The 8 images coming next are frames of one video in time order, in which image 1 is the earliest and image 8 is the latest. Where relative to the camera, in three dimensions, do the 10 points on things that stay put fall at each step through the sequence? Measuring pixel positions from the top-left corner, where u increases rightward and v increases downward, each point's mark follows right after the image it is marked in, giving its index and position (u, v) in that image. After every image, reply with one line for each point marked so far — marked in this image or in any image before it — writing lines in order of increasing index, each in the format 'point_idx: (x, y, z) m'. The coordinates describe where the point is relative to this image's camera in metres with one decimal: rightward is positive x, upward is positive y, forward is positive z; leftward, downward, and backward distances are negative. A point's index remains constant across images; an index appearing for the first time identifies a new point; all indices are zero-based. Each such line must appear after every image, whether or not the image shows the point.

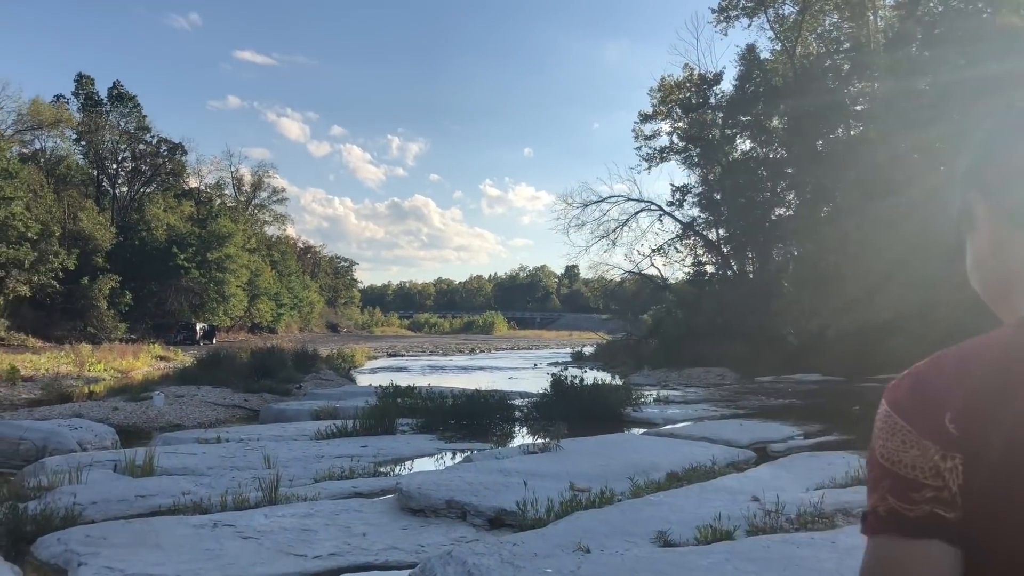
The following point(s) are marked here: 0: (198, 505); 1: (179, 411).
0: (-2.2, -1.5, +6.5) m
1: (-6.5, -2.4, +18.5) m
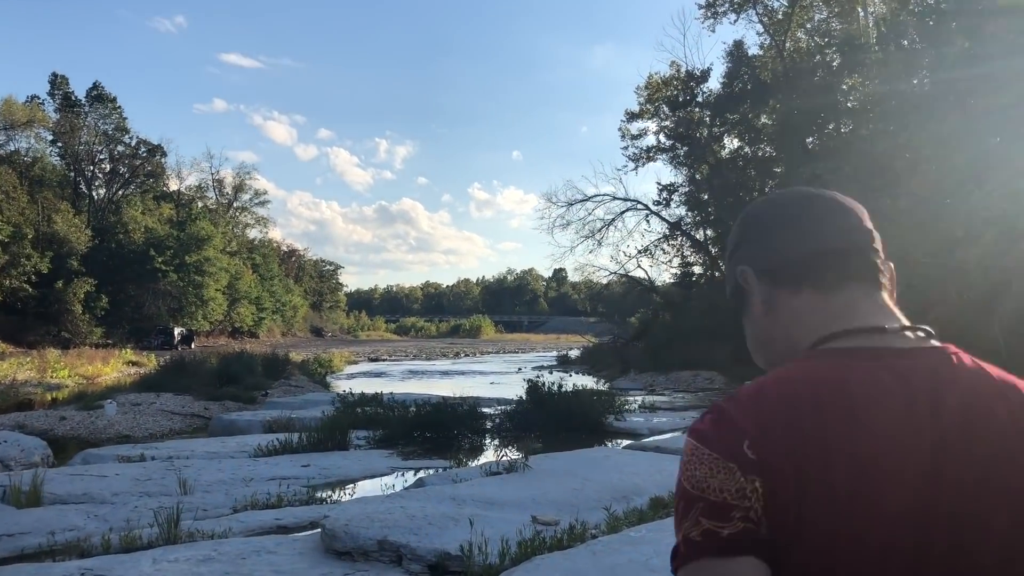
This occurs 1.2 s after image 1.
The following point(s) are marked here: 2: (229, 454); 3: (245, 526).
0: (-2.5, -1.4, +5.3) m
1: (-7.0, -2.4, +17.3) m
2: (-2.8, -1.6, +9.2) m
3: (-1.7, -1.5, +5.9) m
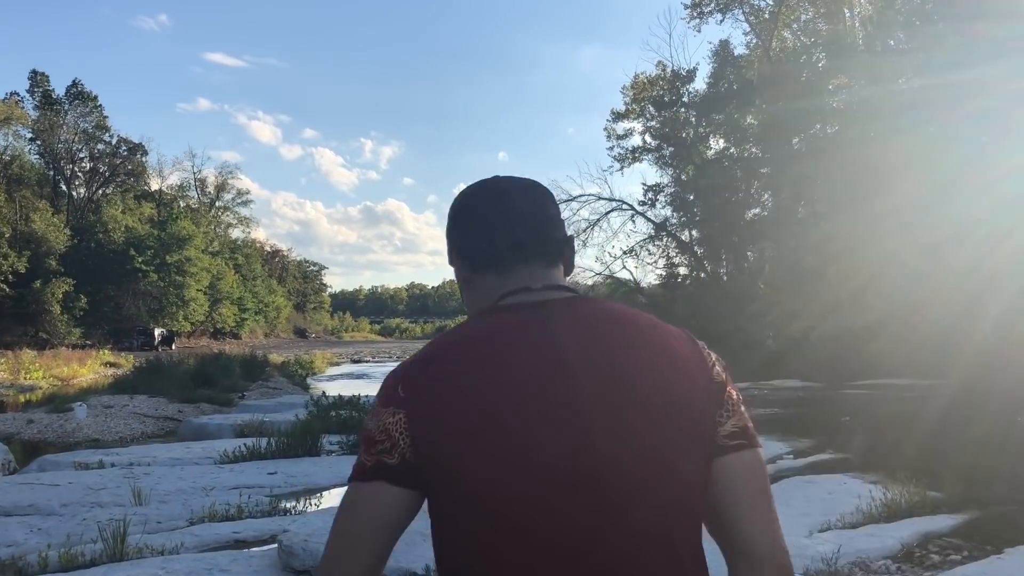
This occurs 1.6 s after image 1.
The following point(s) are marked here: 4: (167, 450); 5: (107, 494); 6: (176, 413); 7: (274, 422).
0: (-2.6, -1.4, +4.9) m
1: (-7.3, -2.4, +16.8) m
2: (-3.0, -1.6, +8.8) m
3: (-1.8, -1.5, +5.5) m
4: (-3.4, -1.6, +9.3) m
5: (-2.9, -1.5, +6.8) m
6: (-6.6, -2.5, +18.6) m
7: (-3.2, -1.8, +12.5) m
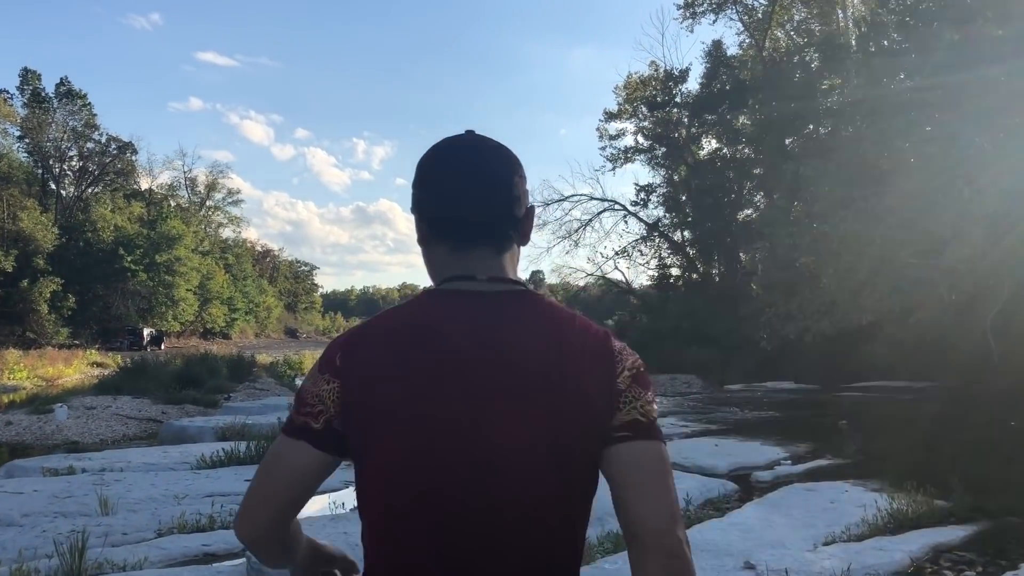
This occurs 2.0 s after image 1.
0: (-2.7, -1.4, +4.6) m
1: (-7.5, -2.4, +16.4) m
2: (-3.1, -1.6, +8.4) m
3: (-1.9, -1.5, +5.1) m
4: (-3.5, -1.6, +8.9) m
5: (-3.0, -1.5, +6.4) m
6: (-6.8, -2.5, +18.3) m
7: (-3.3, -1.8, +12.2) m
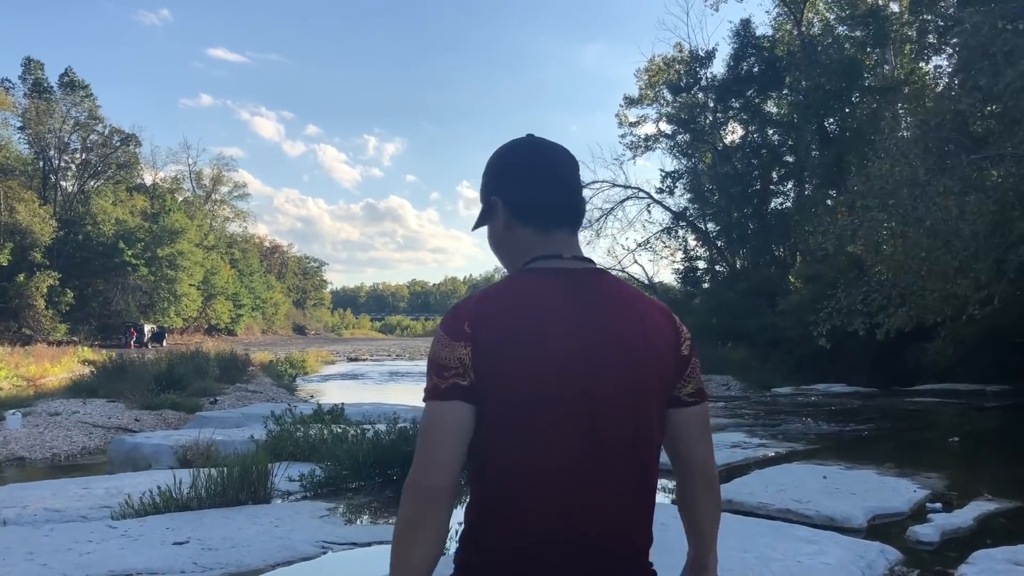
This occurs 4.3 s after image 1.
0: (-2.4, -1.3, +2.1) m
1: (-7.1, -2.2, +14.0) m
2: (-2.8, -1.4, +6.0) m
3: (-1.6, -1.3, +2.7) m
4: (-3.2, -1.4, +6.5) m
5: (-2.7, -1.3, +4.0) m
6: (-6.4, -2.3, +15.9) m
7: (-2.9, -1.6, +9.8) m
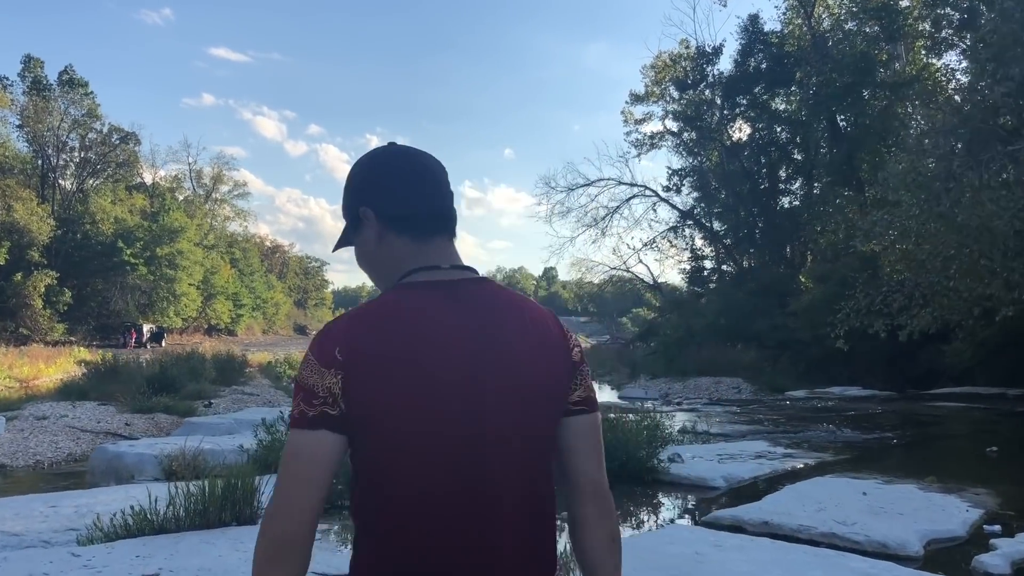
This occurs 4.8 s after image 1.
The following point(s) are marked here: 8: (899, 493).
0: (-2.3, -1.3, +1.5) m
1: (-7.0, -2.2, +13.4) m
2: (-2.7, -1.4, +5.4) m
3: (-1.5, -1.3, +2.1) m
4: (-3.1, -1.4, +5.9) m
5: (-2.6, -1.3, +3.4) m
6: (-6.3, -2.2, +15.3) m
7: (-2.9, -1.6, +9.1) m
8: (+2.9, -1.5, +6.9) m
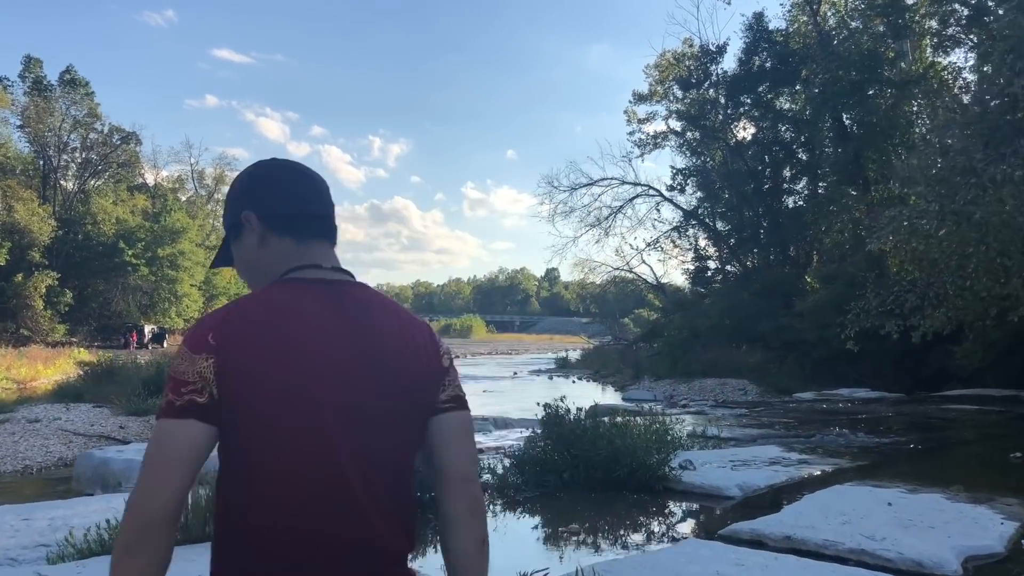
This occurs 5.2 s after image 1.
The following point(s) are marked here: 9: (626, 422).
0: (-2.3, -1.2, +1.1) m
1: (-6.9, -2.2, +13.1) m
2: (-2.7, -1.4, +5.0) m
3: (-1.5, -1.3, +1.7) m
4: (-3.1, -1.4, +5.5) m
5: (-2.6, -1.3, +3.0) m
6: (-6.3, -2.2, +14.9) m
7: (-2.8, -1.6, +8.8) m
8: (+2.9, -1.5, +6.5) m
9: (+1.1, -1.3, +8.8) m
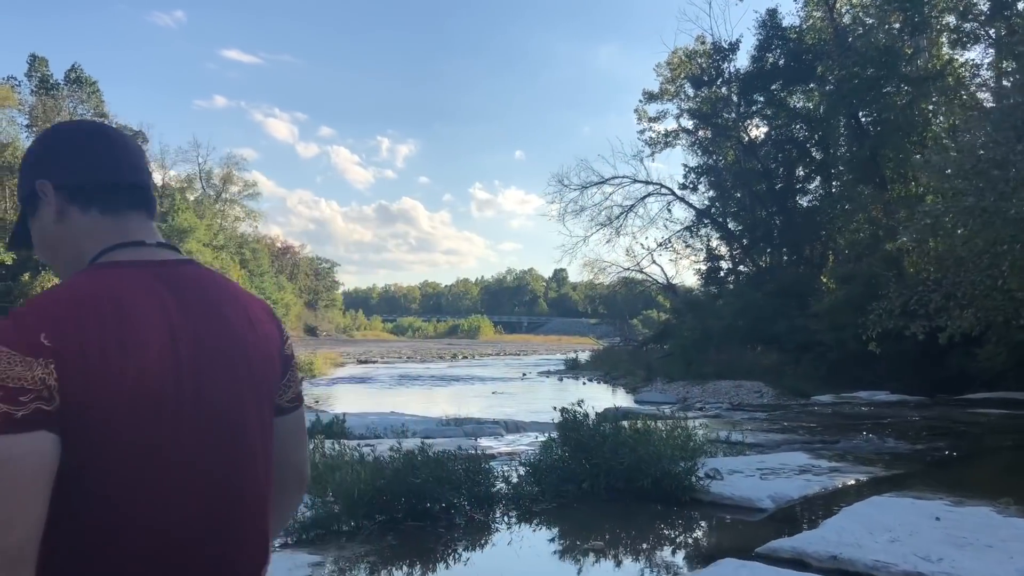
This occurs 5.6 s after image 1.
0: (-2.3, -1.2, +0.7) m
1: (-6.8, -2.2, +12.6) m
2: (-2.6, -1.4, +4.6) m
3: (-1.5, -1.2, +1.3) m
4: (-3.0, -1.4, +5.1) m
5: (-2.5, -1.2, +2.5) m
6: (-6.1, -2.2, +14.5) m
7: (-2.7, -1.6, +8.3) m
8: (+3.0, -1.5, +6.0) m
9: (+1.2, -1.2, +8.3) m
